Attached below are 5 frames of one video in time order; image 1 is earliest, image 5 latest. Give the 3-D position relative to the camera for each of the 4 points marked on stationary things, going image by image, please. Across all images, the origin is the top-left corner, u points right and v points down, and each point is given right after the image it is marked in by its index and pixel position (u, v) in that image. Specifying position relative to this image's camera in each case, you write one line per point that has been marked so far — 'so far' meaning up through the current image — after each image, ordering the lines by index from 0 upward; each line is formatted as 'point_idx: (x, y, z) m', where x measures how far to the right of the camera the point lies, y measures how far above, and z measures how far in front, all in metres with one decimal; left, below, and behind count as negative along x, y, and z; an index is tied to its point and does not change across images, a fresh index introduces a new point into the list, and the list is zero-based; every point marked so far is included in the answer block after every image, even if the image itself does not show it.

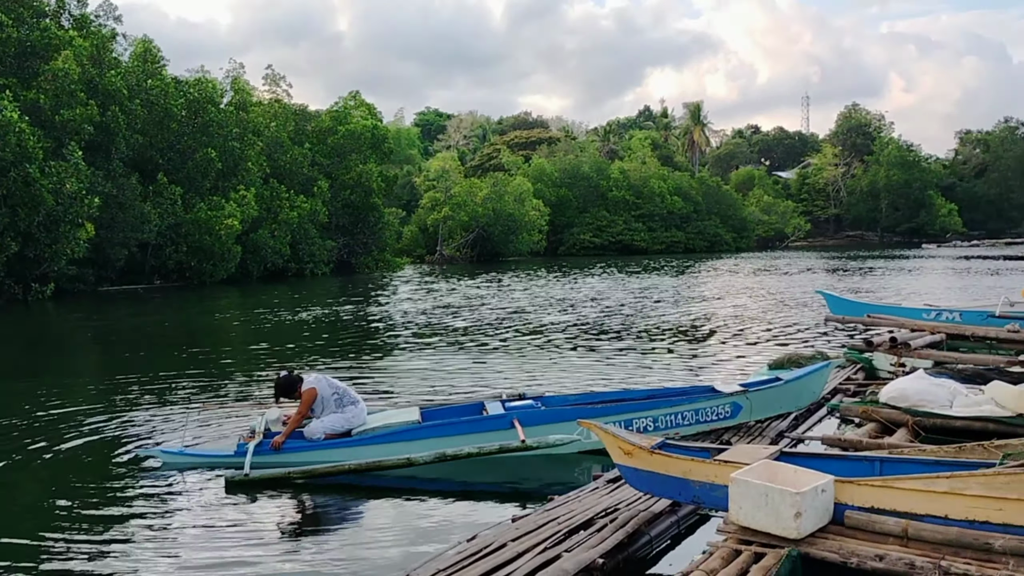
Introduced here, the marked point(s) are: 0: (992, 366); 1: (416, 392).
0: (+6.2, -1.0, +12.8) m
1: (-1.6, -1.7, +16.2) m
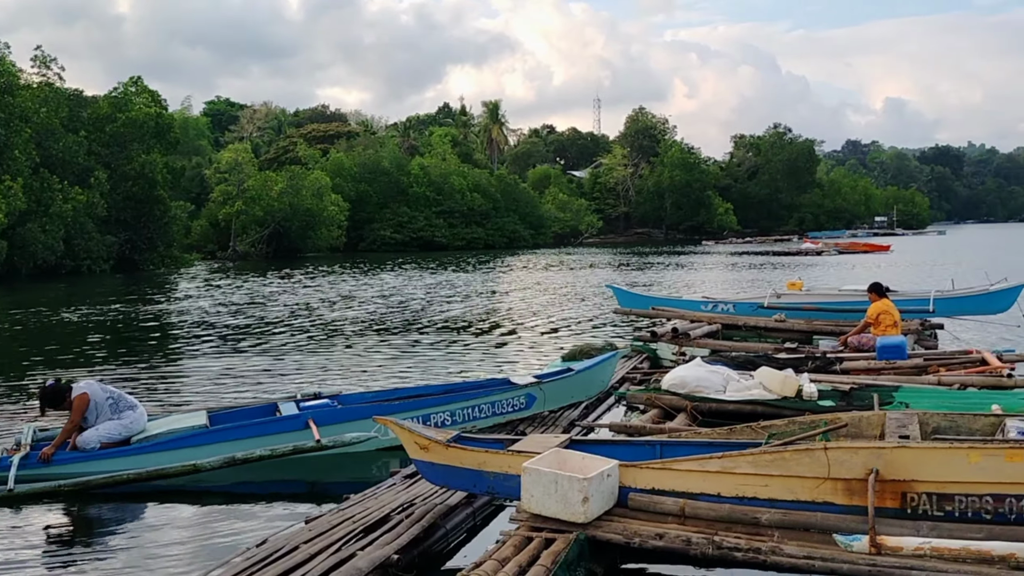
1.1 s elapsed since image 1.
0: (+3.5, -0.9, +13.7) m
1: (-4.8, -1.7, +15.5) m
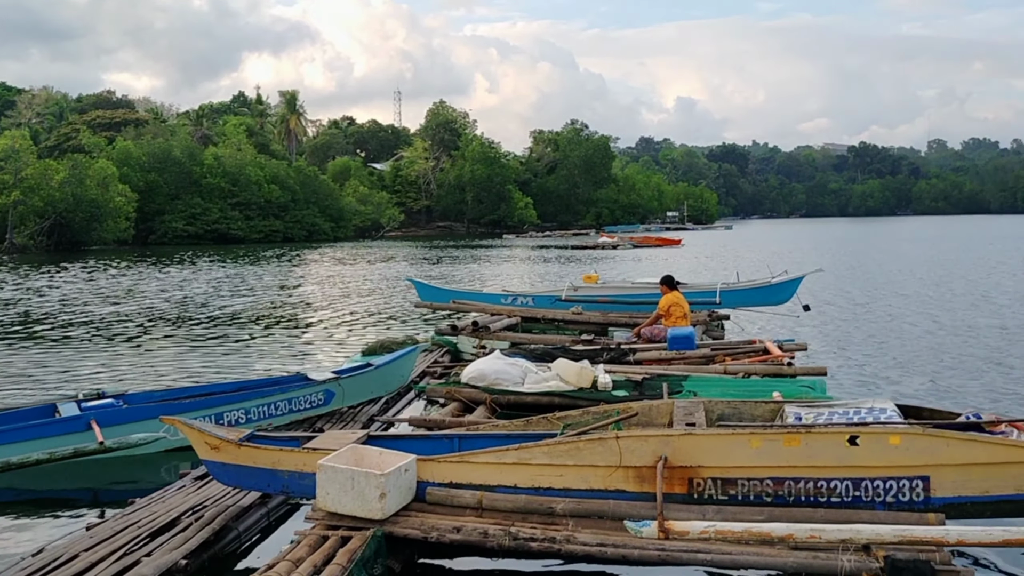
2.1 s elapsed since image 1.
0: (+0.7, -0.8, +13.8) m
1: (-7.9, -1.6, +14.0) m
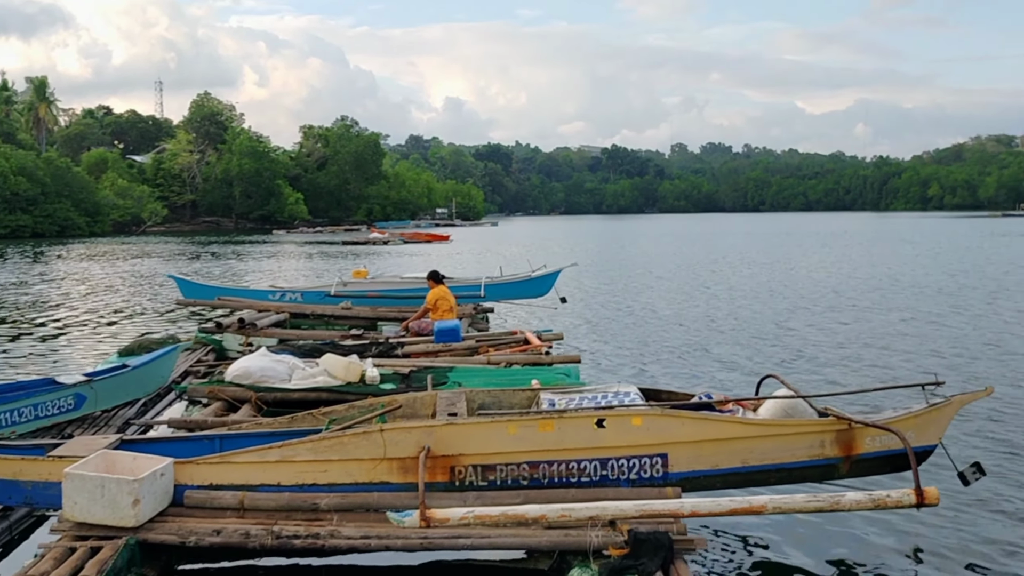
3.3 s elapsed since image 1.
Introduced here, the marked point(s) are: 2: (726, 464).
0: (-2.6, -0.7, +13.8) m
1: (-10.9, -1.6, +12.2) m
2: (+2.1, -1.7, +9.7) m
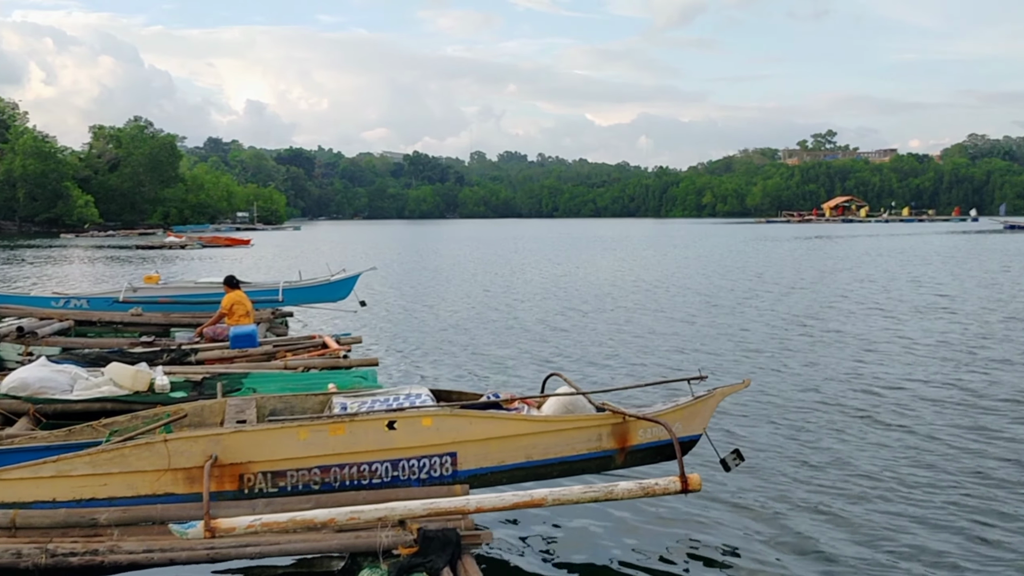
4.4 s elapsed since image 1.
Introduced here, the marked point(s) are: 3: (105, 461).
0: (-5.3, -0.8, +13.3) m
1: (-13.3, -1.8, +10.3) m
2: (0.0, -1.8, +10.1) m
3: (-3.9, -1.6, +9.2) m
